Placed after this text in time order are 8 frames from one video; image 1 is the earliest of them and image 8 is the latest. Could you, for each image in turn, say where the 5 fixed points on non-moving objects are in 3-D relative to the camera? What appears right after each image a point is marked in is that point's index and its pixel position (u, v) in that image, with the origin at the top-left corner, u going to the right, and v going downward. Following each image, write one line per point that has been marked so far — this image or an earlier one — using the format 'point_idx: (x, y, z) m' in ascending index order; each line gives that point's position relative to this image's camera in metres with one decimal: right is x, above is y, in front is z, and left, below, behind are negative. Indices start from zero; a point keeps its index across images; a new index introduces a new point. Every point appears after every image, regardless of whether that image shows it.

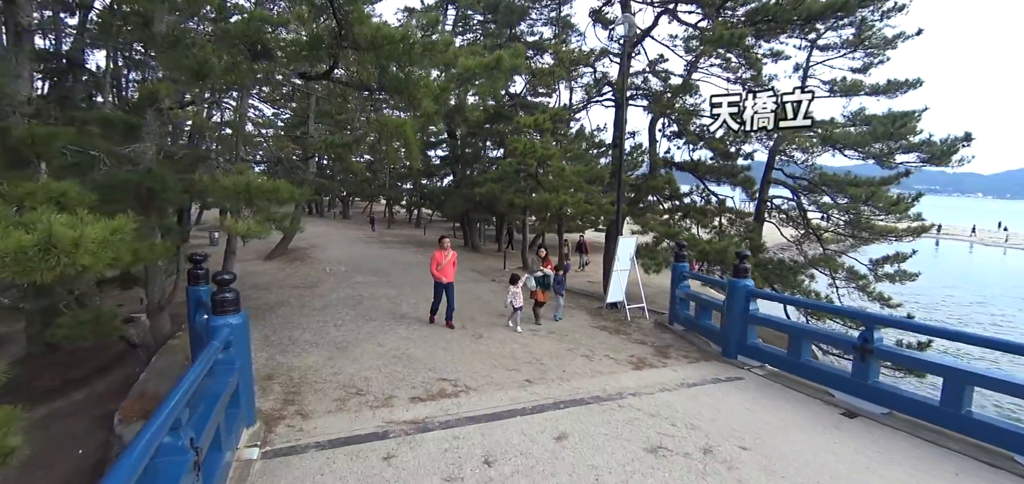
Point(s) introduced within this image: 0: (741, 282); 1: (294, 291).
0: (+3.1, -0.5, +6.2) m
1: (-5.5, -1.2, +11.6) m
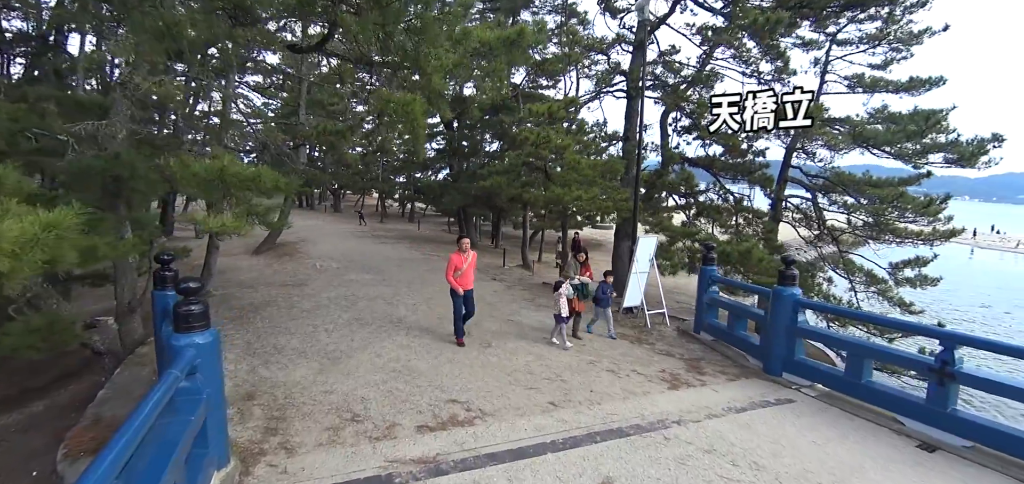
0: (+3.3, -0.6, +5.5) m
1: (-5.4, -1.0, +10.7) m
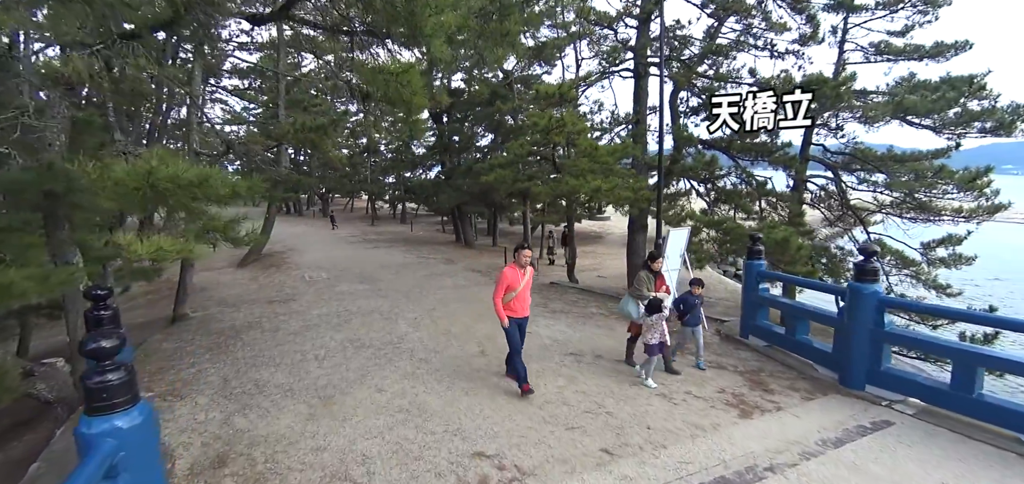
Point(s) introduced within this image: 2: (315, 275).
0: (+3.6, -0.5, +4.6) m
1: (-5.2, -1.3, +9.6) m
2: (-5.6, -0.9, +12.8) m
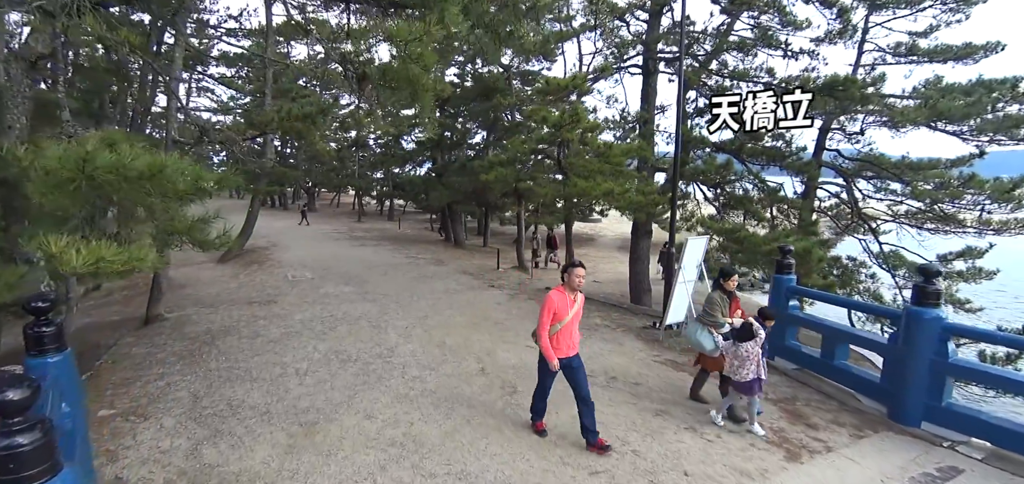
0: (+3.7, -0.6, +4.1) m
1: (-5.2, -1.3, +8.9) m
2: (-5.7, -0.9, +12.0) m
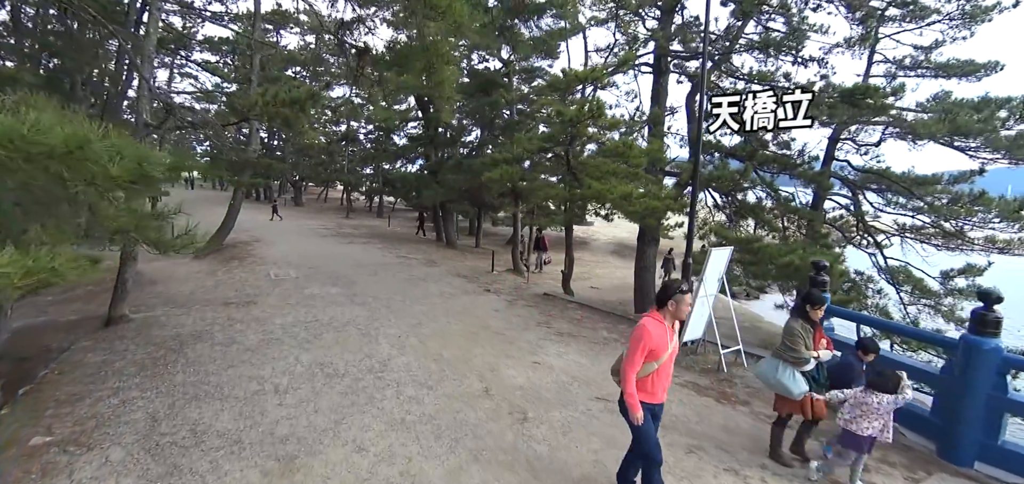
0: (+3.9, -0.8, +3.6) m
1: (-5.2, -1.2, +8.2) m
2: (-5.7, -0.8, +11.3) m
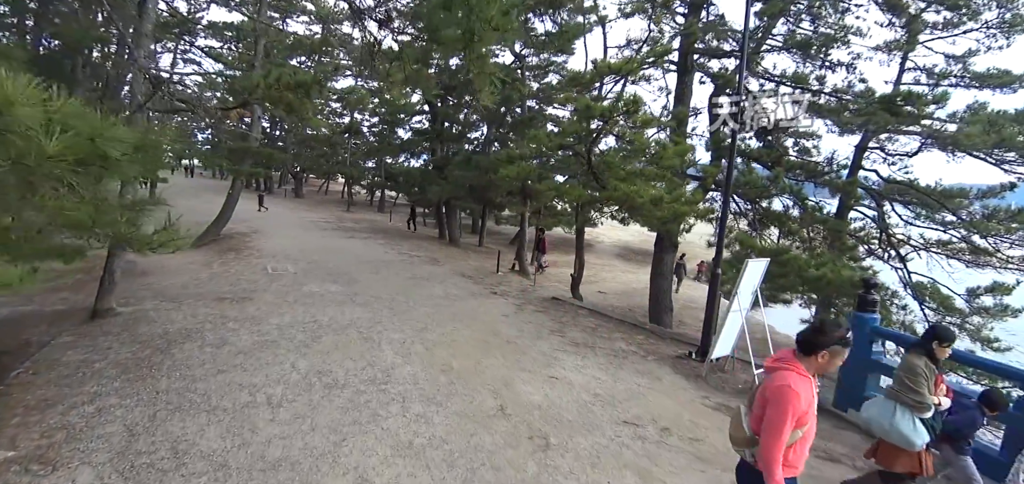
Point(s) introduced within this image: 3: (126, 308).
0: (+4.1, -1.0, +3.1) m
1: (-5.0, -1.0, +7.7) m
2: (-5.5, -0.6, +10.8) m
3: (-6.3, -1.1, +7.4) m
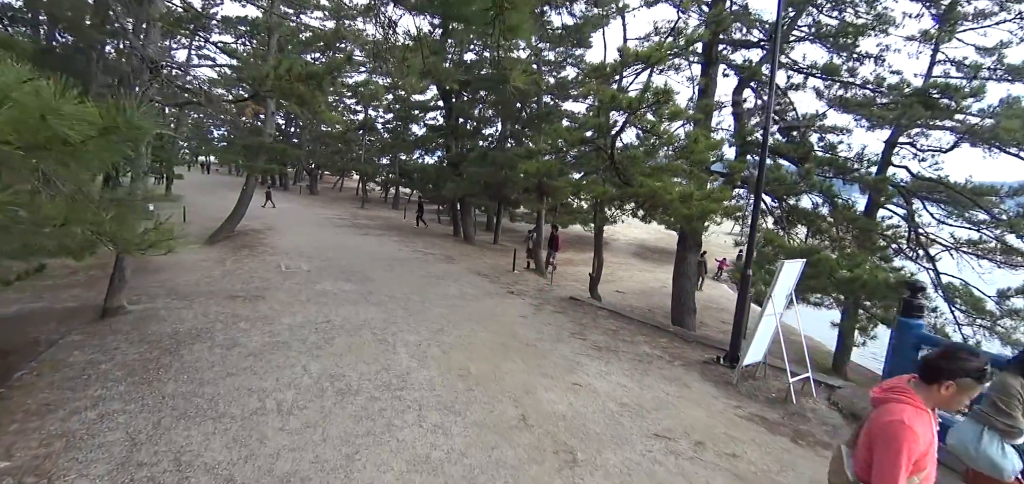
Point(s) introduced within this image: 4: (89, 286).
0: (+4.3, -1.0, +2.7) m
1: (-4.7, -1.0, +7.5) m
2: (-5.1, -0.5, +10.6) m
3: (-6.0, -1.0, +7.2) m
4: (-8.5, -0.9, +9.1) m
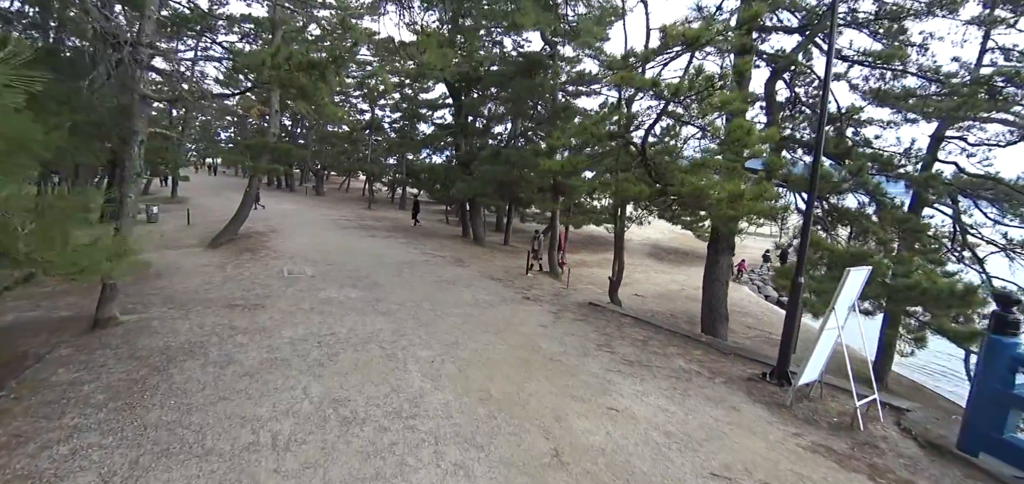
0: (+4.5, -1.0, +2.0) m
1: (-4.4, -1.1, +6.9) m
2: (-4.8, -0.6, +10.1) m
3: (-5.7, -1.1, +6.7) m
4: (-8.1, -1.0, +8.6) m
